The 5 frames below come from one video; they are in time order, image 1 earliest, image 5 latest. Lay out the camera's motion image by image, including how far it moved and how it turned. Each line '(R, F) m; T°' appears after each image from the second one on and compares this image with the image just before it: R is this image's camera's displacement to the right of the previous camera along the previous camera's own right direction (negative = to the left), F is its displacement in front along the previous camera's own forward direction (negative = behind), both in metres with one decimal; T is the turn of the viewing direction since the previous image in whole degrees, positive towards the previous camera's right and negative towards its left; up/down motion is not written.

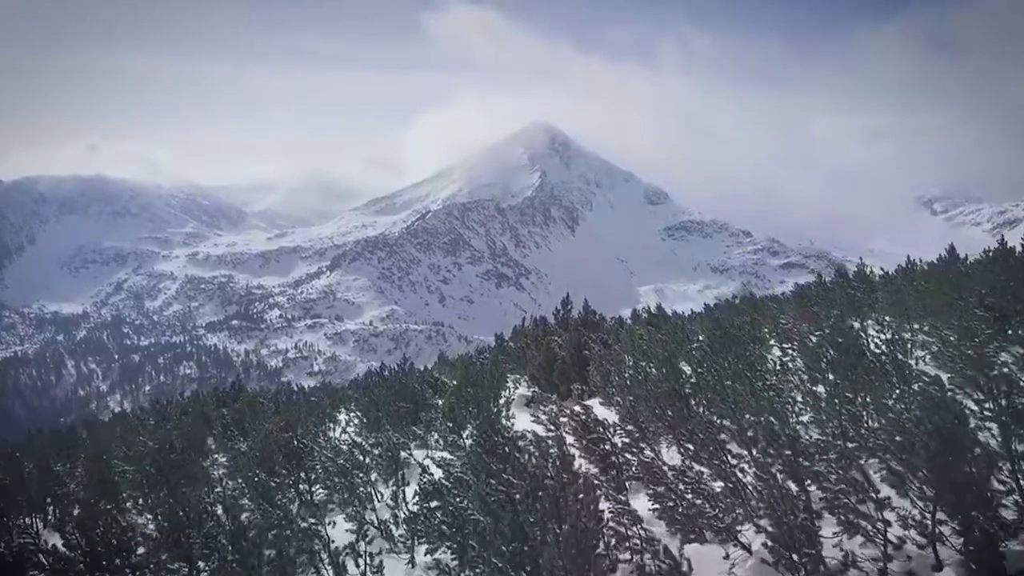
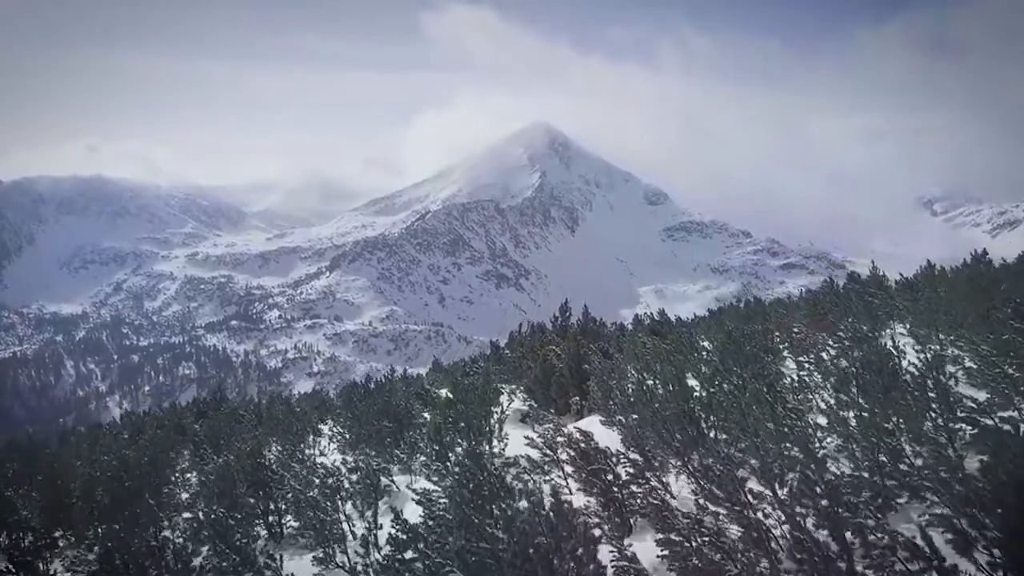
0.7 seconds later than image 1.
(+0.3, +2.4) m; 0°
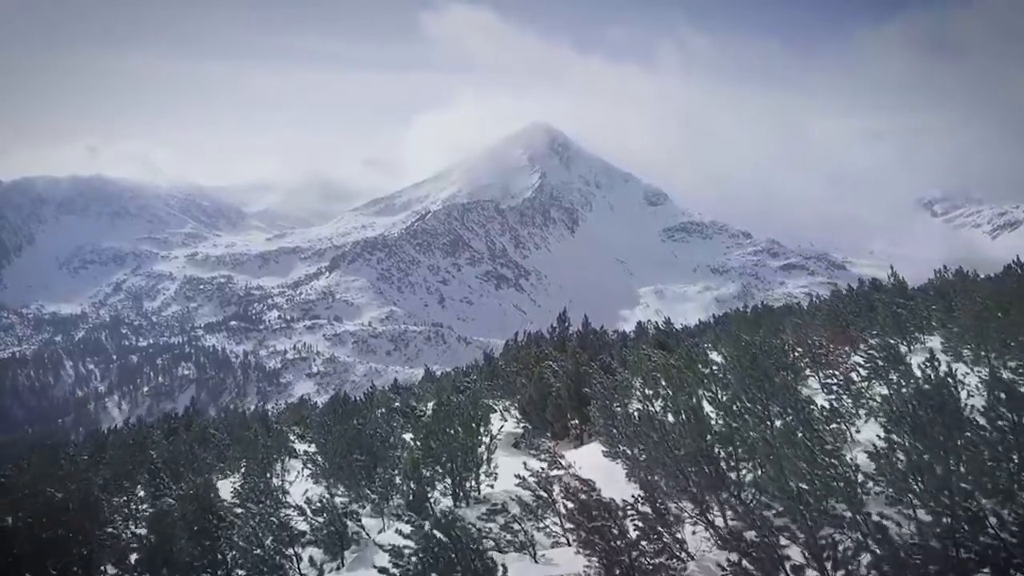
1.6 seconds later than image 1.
(+0.4, +3.3) m; 0°
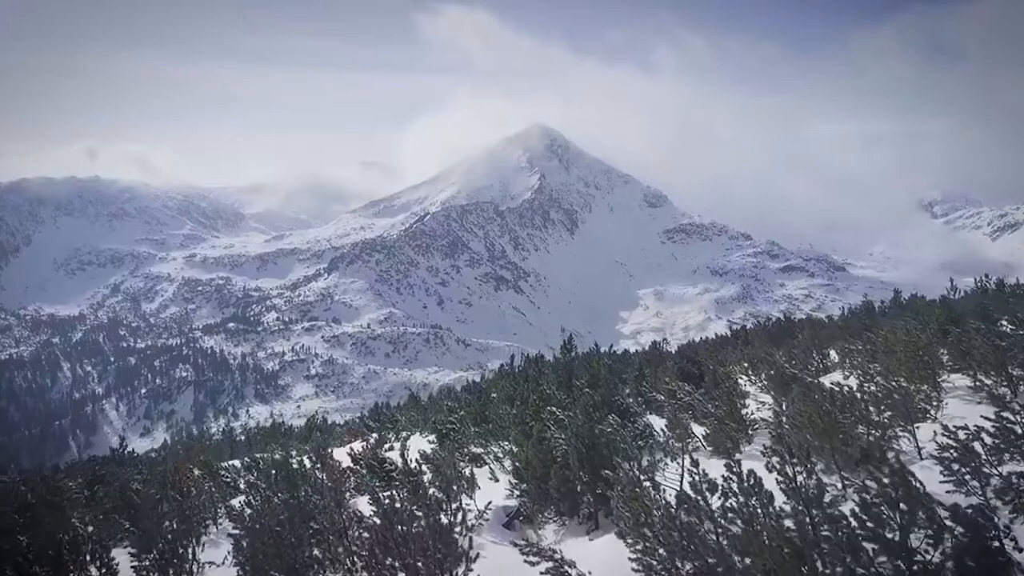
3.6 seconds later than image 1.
(+0.3, +7.4) m; 0°
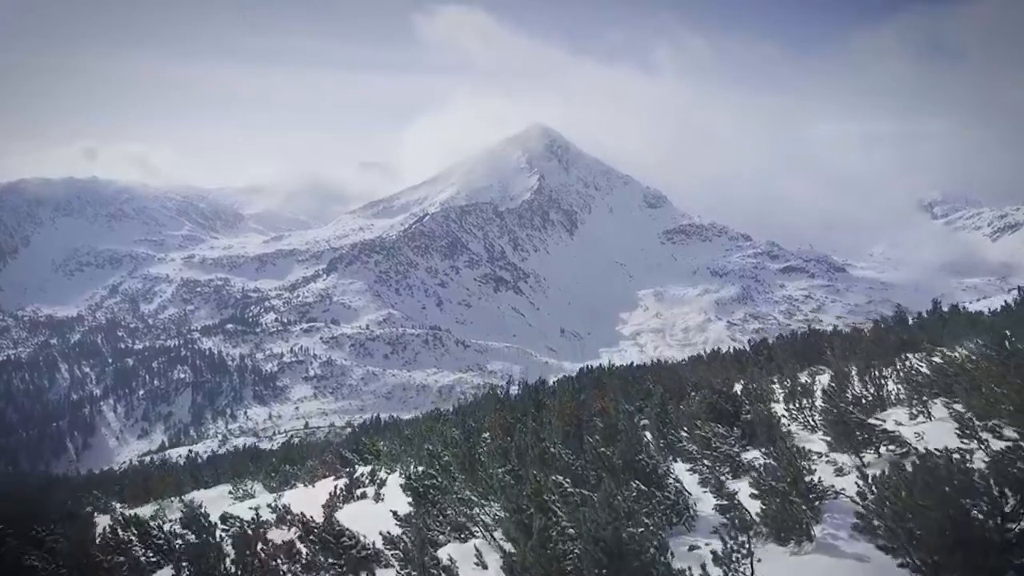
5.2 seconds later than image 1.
(+0.2, +6.7) m; 0°
